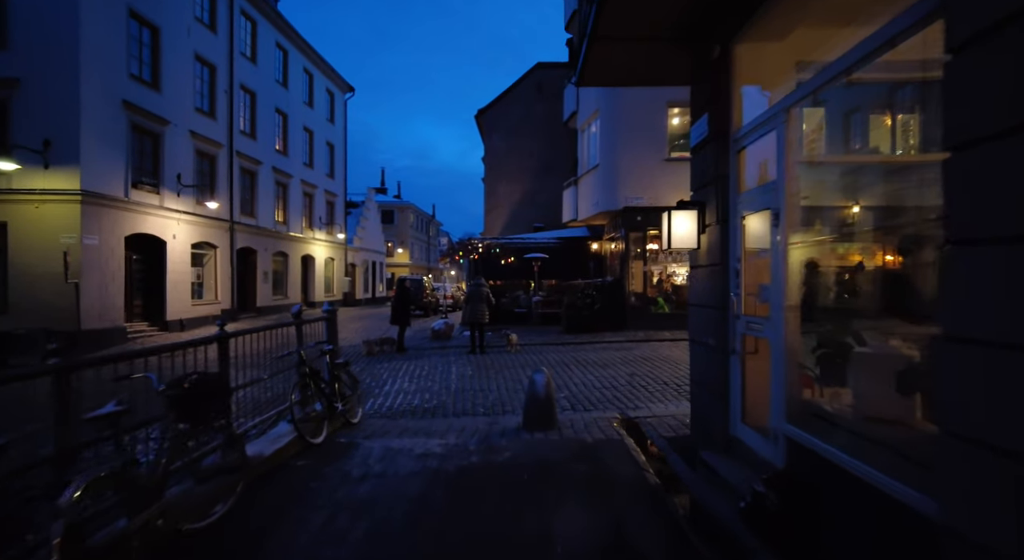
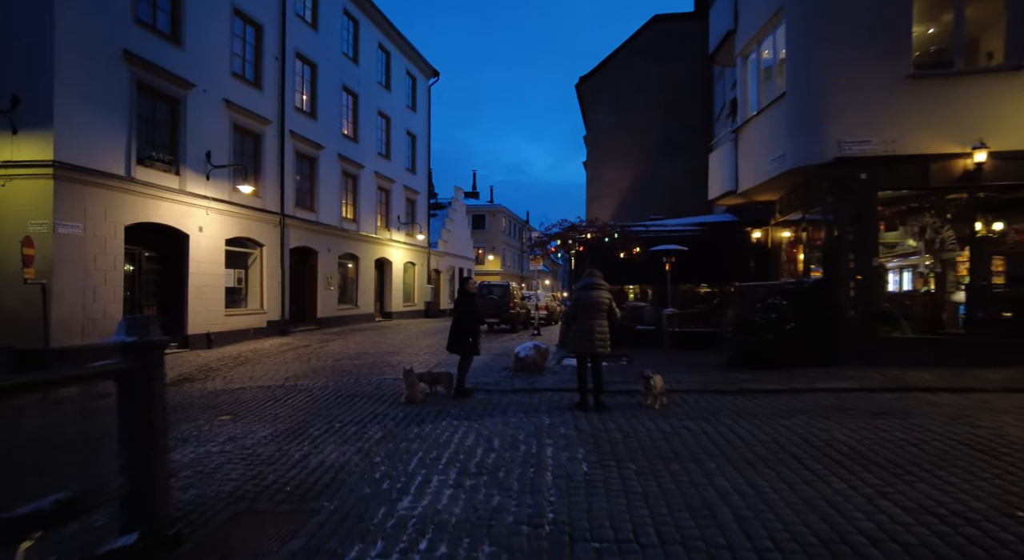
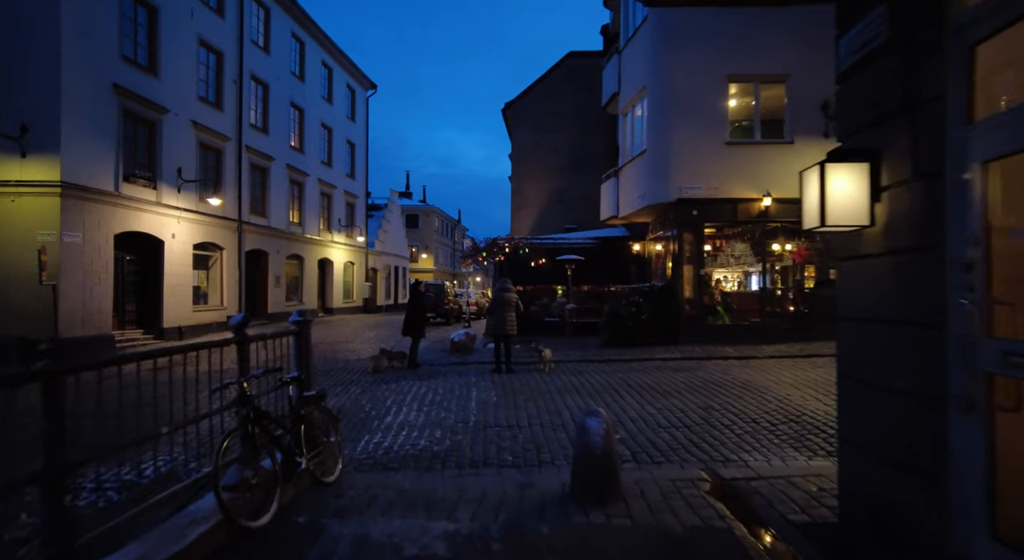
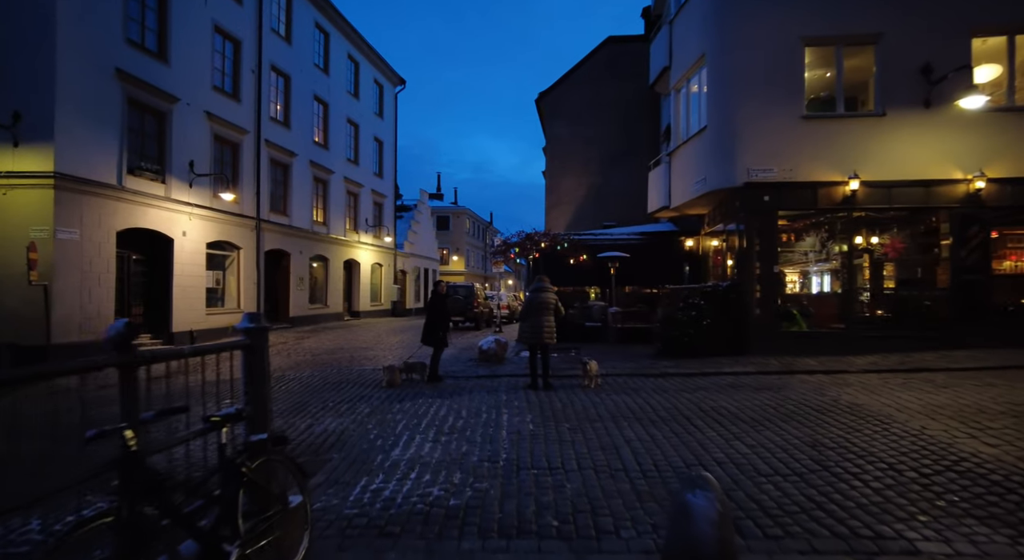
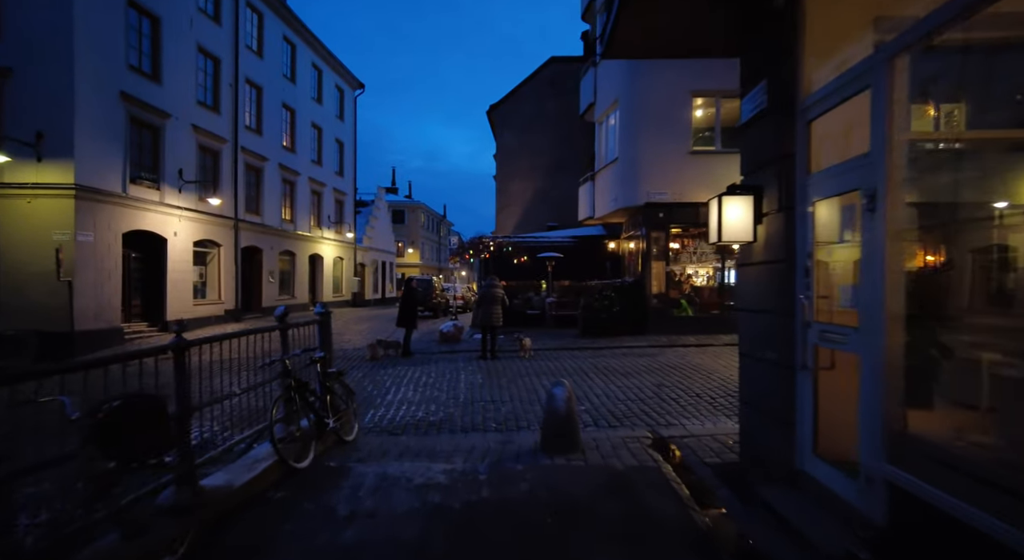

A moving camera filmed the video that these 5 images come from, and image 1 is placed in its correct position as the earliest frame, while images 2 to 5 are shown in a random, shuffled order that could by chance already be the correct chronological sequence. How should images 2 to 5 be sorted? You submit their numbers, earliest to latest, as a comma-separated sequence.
5, 3, 4, 2
